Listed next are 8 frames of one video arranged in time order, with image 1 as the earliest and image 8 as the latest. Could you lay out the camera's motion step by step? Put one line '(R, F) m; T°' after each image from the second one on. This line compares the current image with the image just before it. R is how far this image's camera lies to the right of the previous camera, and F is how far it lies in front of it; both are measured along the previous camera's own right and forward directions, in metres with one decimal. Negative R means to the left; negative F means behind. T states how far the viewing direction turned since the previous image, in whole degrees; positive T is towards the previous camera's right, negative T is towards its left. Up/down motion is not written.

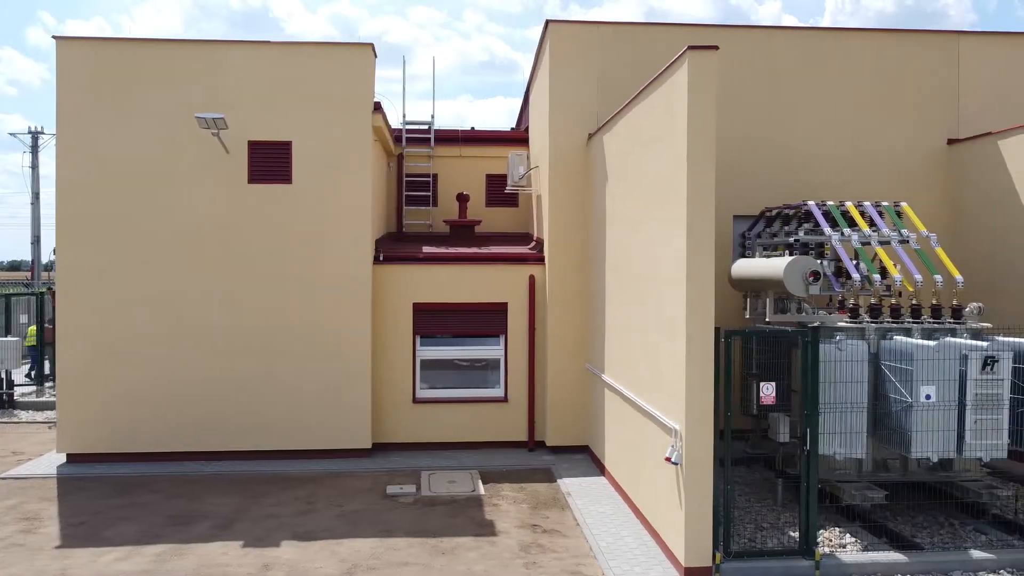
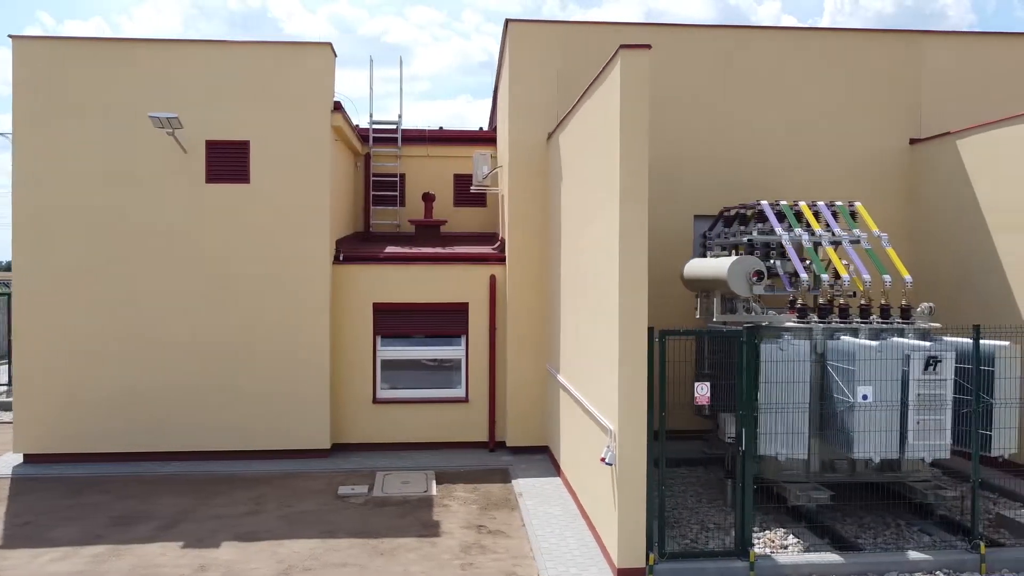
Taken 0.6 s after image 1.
(+0.4, 0.0) m; 0°
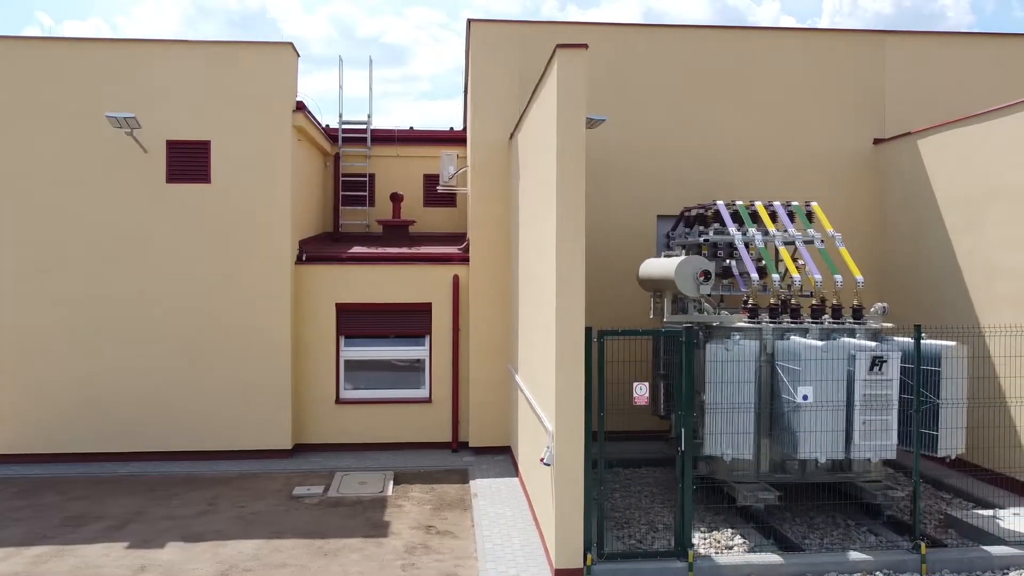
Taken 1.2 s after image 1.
(+0.3, 0.0) m; 0°
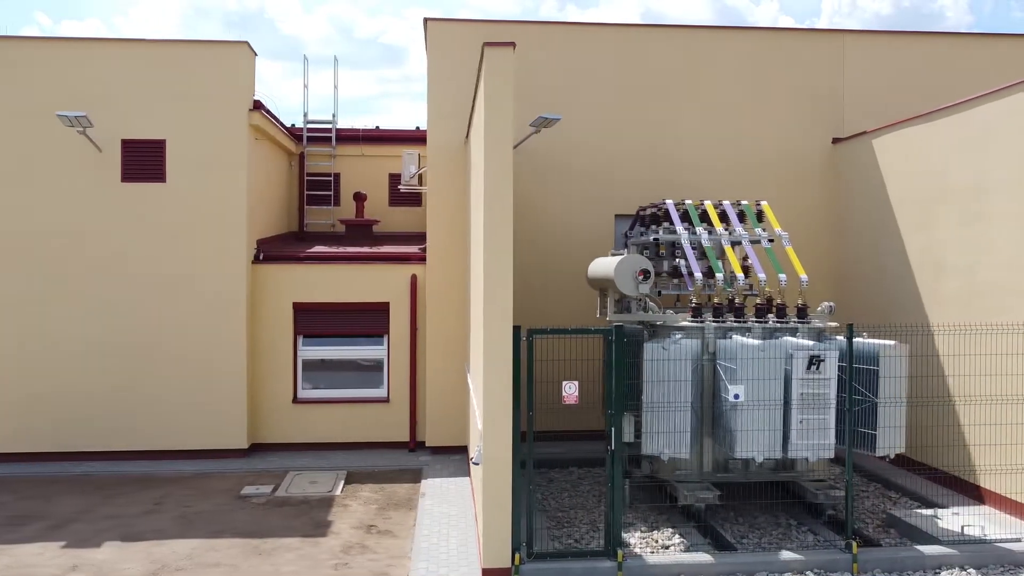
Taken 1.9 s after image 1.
(+0.4, 0.0) m; 0°
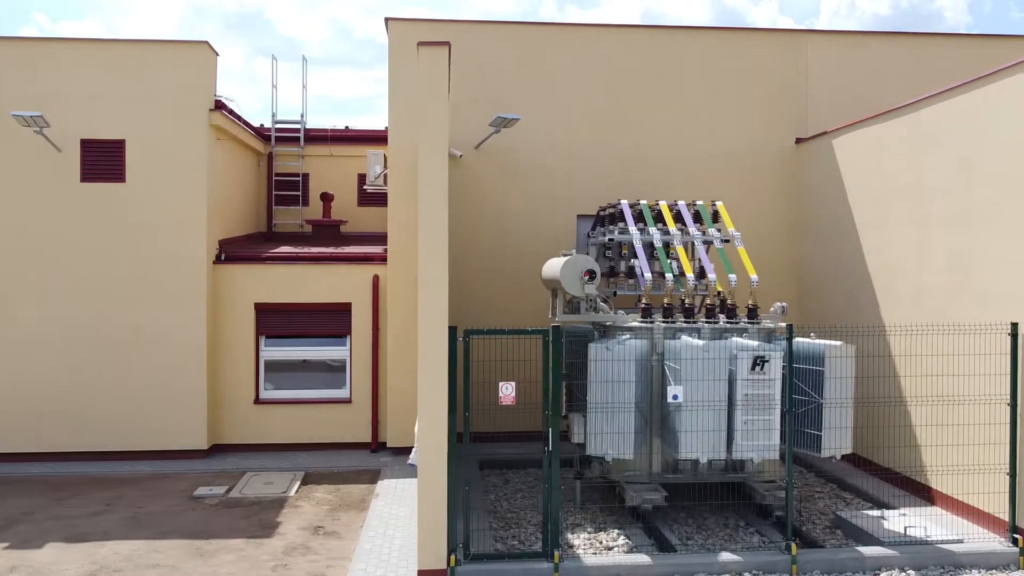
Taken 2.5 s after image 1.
(+0.3, 0.0) m; 0°
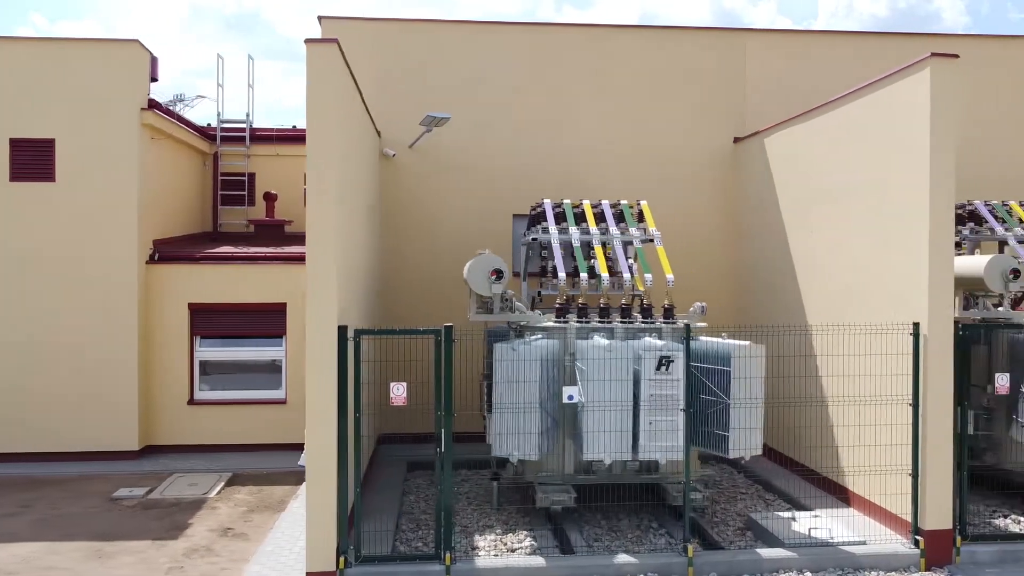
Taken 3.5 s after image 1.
(+0.6, +0.1) m; 0°
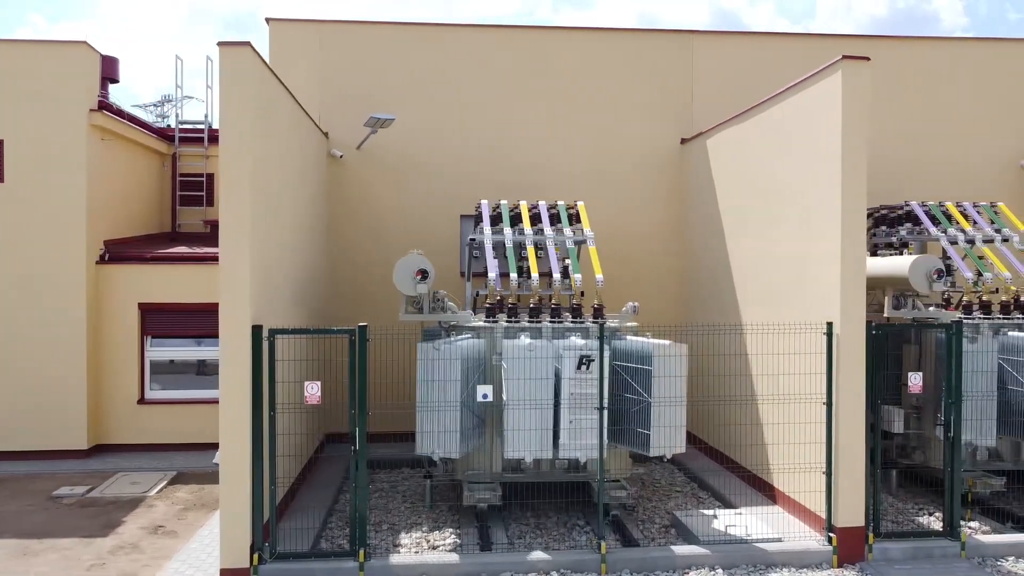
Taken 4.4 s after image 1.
(+0.5, -0.1) m; 0°
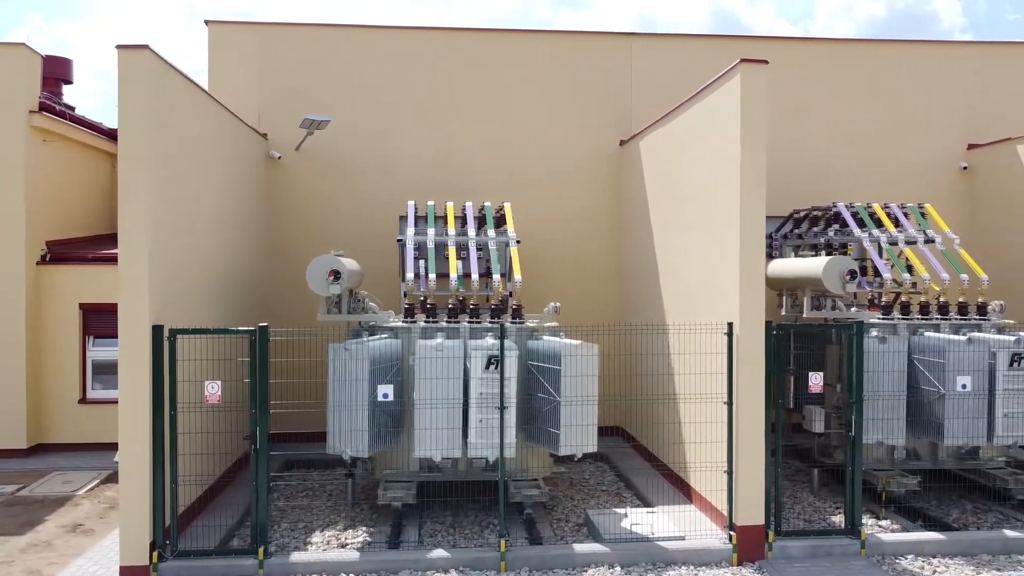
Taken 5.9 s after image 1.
(+0.5, -0.1) m; 0°
